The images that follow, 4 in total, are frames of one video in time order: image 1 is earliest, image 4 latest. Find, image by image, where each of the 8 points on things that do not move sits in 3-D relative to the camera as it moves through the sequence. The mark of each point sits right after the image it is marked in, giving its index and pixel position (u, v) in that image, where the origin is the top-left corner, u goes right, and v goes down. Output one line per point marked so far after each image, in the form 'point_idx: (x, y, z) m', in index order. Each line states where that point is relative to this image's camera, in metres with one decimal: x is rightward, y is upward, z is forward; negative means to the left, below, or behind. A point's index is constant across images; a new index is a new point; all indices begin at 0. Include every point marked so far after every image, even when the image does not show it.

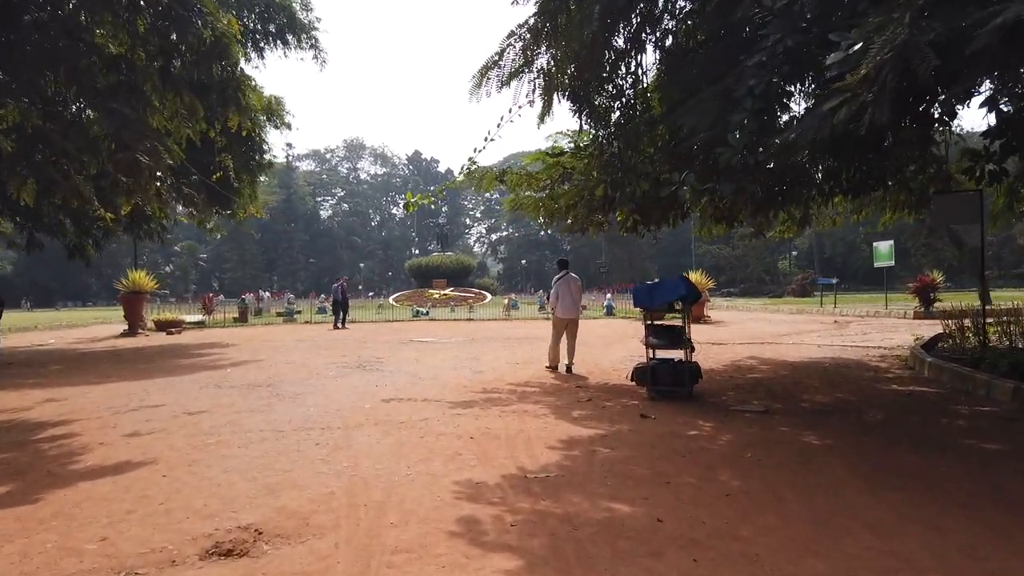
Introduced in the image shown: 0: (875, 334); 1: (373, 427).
0: (+8.2, -1.0, +16.7) m
1: (-1.2, -1.2, +6.4) m
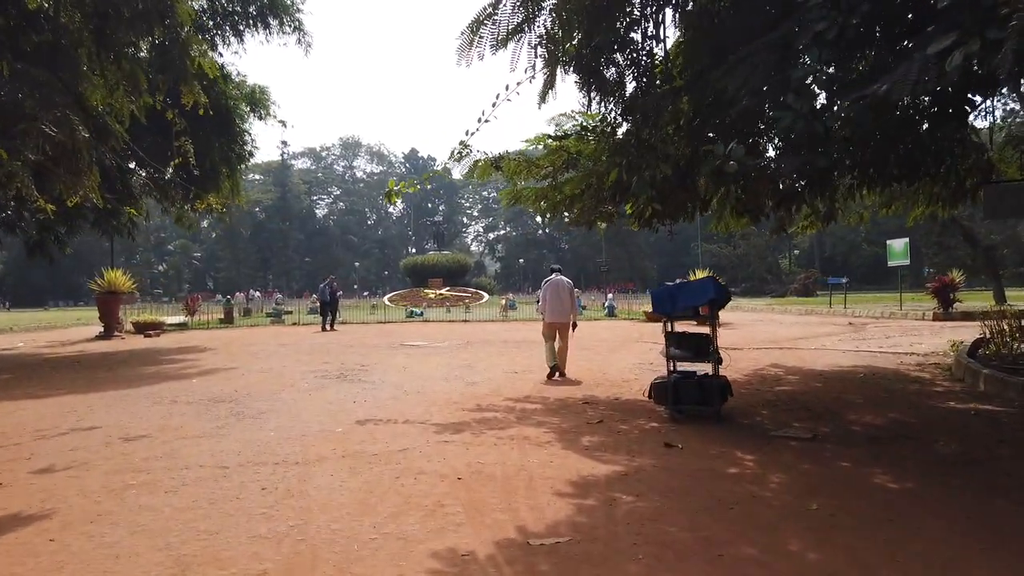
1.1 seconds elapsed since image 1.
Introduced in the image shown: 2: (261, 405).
0: (+8.1, -1.0, +15.6) m
1: (-1.2, -1.2, +5.2) m
2: (-2.7, -1.3, +8.0) m
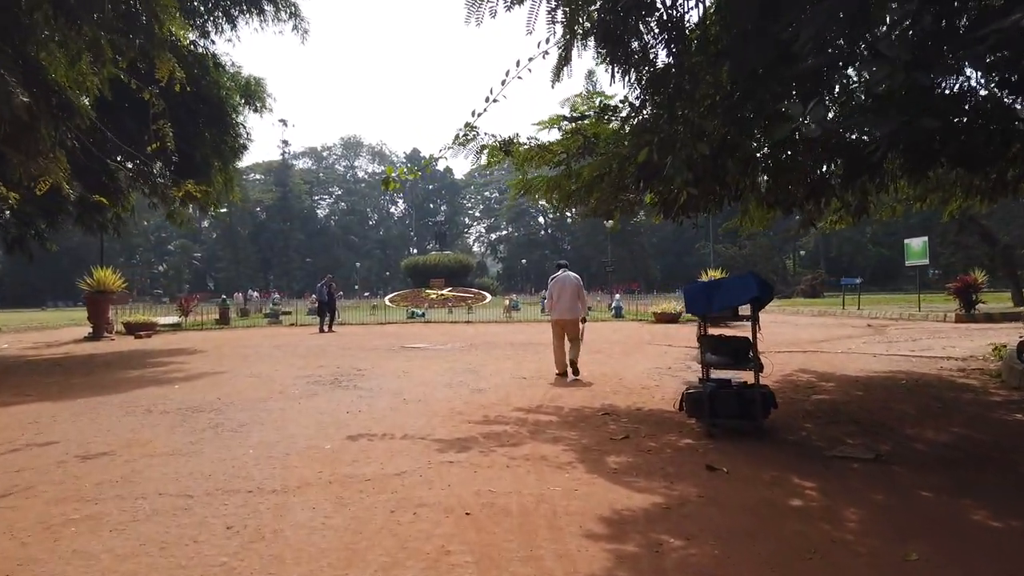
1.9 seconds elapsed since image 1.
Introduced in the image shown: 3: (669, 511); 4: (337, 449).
0: (+8.2, -1.0, +14.7) m
1: (-1.1, -1.2, +4.4) m
2: (-2.6, -1.2, +7.2) m
3: (+0.8, -1.2, +4.0) m
4: (-1.3, -1.2, +5.6) m
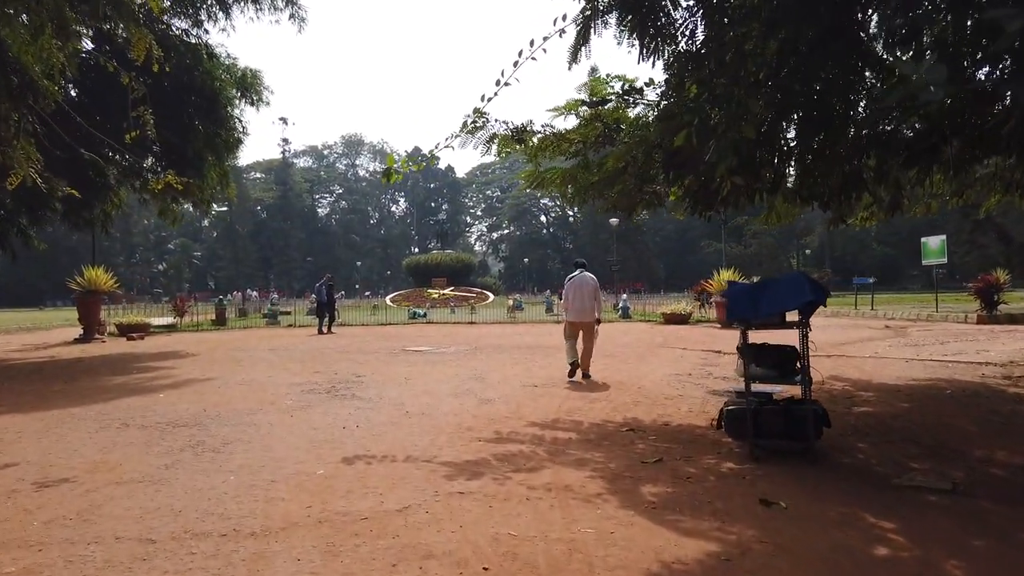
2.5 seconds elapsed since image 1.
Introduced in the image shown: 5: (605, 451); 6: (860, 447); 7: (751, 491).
0: (+8.4, -1.1, +14.0) m
1: (-1.0, -1.2, +3.7) m
2: (-2.5, -1.3, +6.5) m
3: (+1.0, -1.2, +3.3) m
4: (-1.2, -1.2, +4.9) m
5: (+0.7, -1.2, +5.6) m
6: (+2.6, -1.2, +5.6) m
7: (+1.4, -1.2, +4.4) m
